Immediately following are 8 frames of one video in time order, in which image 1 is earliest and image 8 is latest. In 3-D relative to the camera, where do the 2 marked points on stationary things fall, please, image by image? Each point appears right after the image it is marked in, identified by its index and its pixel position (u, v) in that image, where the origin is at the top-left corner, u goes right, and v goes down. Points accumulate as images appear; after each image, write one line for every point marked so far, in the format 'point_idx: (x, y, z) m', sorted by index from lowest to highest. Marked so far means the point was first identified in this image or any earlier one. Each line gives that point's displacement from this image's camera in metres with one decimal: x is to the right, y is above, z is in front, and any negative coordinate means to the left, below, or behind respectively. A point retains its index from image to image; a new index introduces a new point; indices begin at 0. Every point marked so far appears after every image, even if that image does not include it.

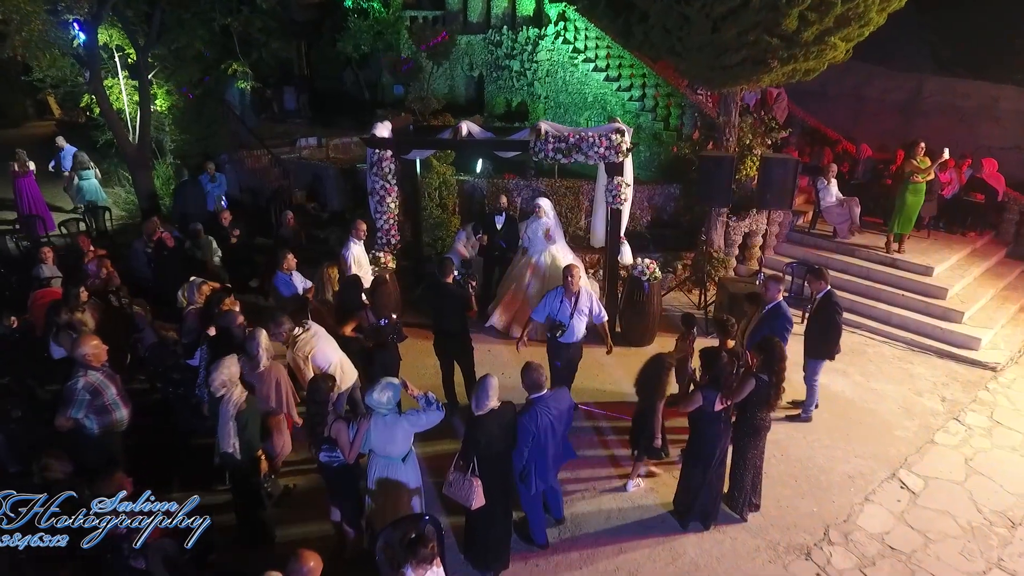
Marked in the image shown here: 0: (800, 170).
0: (+4.0, +1.6, +8.3) m
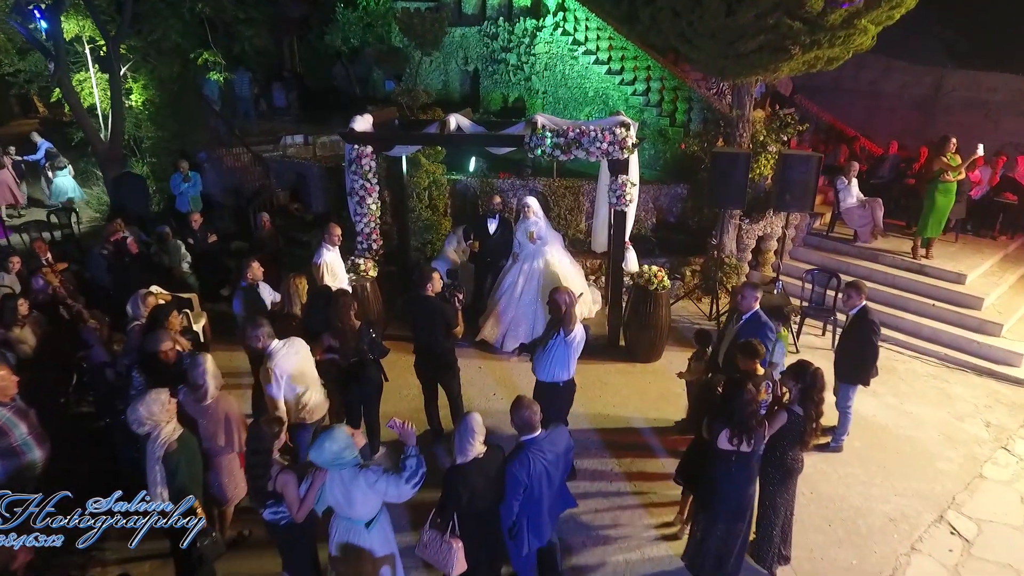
0: (+3.9, +1.5, +7.6) m
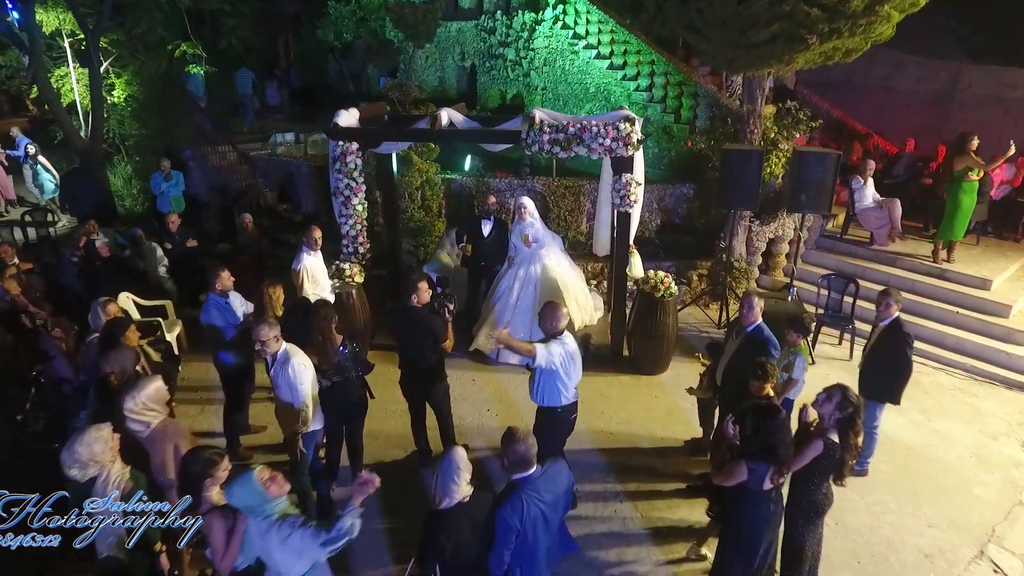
0: (+3.9, +1.4, +7.1) m
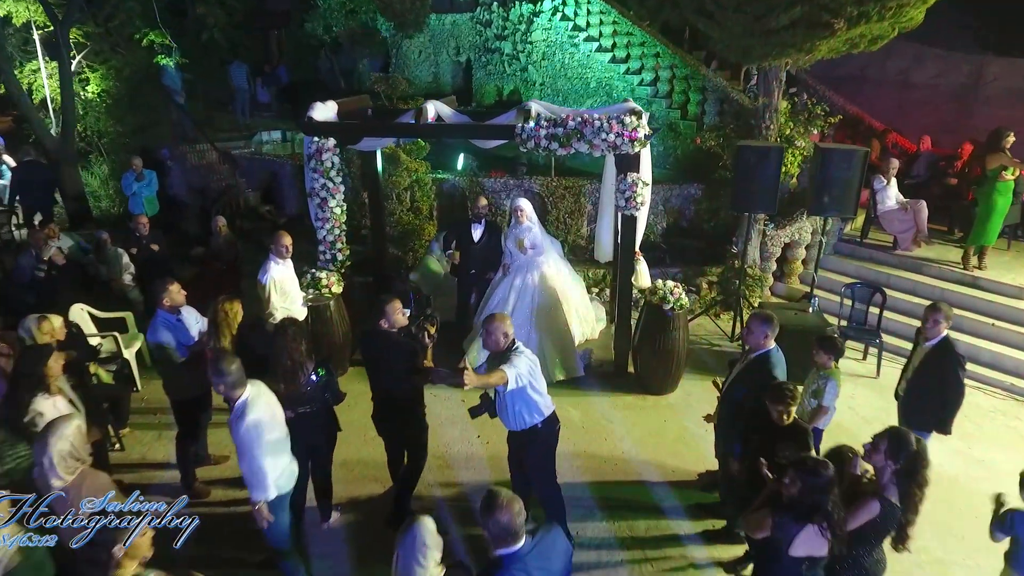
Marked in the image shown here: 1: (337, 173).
0: (+3.8, +1.3, +6.4) m
1: (-1.8, +1.2, +6.3) m
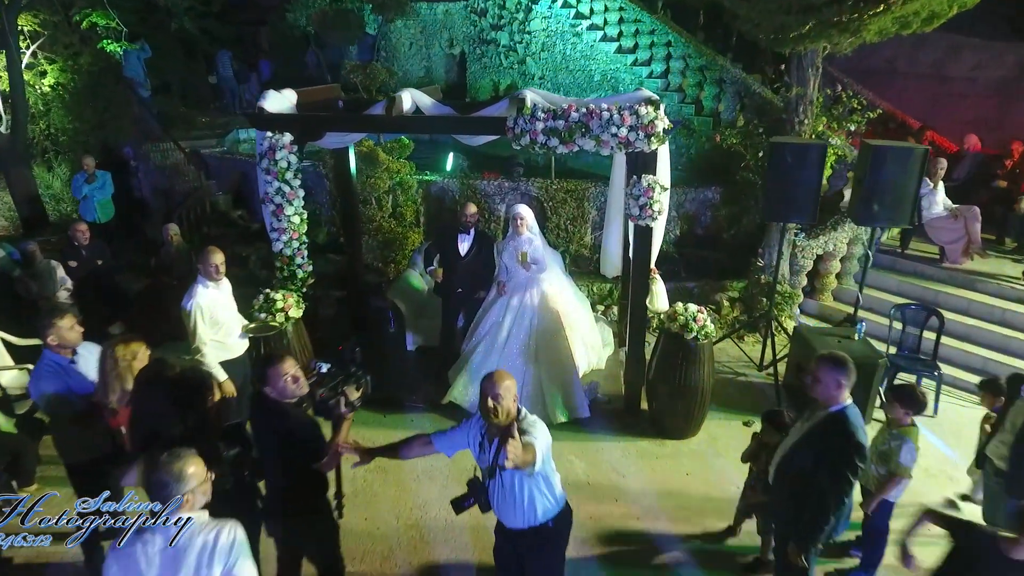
0: (+3.7, +1.1, +5.4) m
1: (-1.9, +1.0, +5.3) m
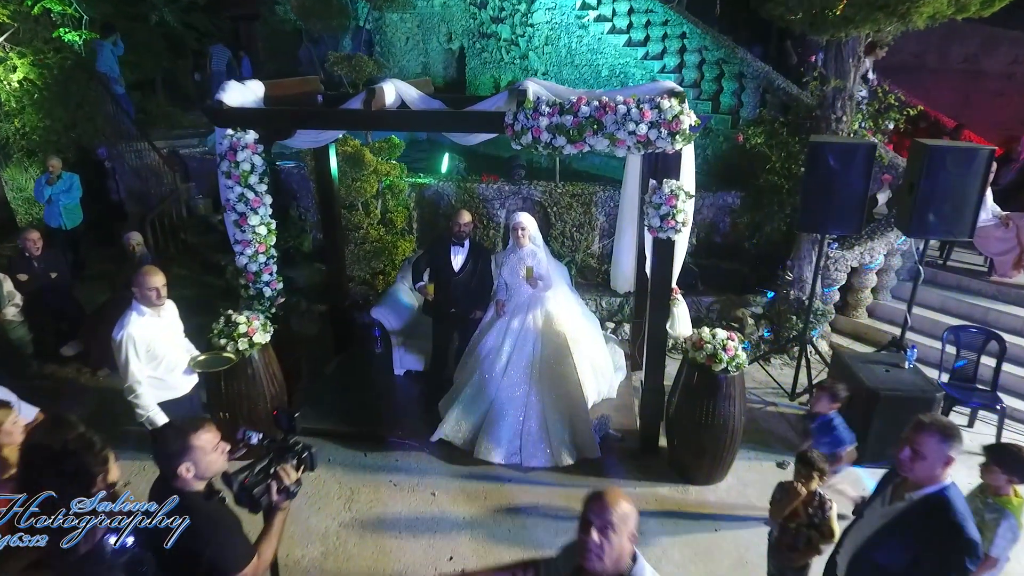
0: (+3.7, +0.9, +4.7) m
1: (-1.9, +0.8, +4.6) m
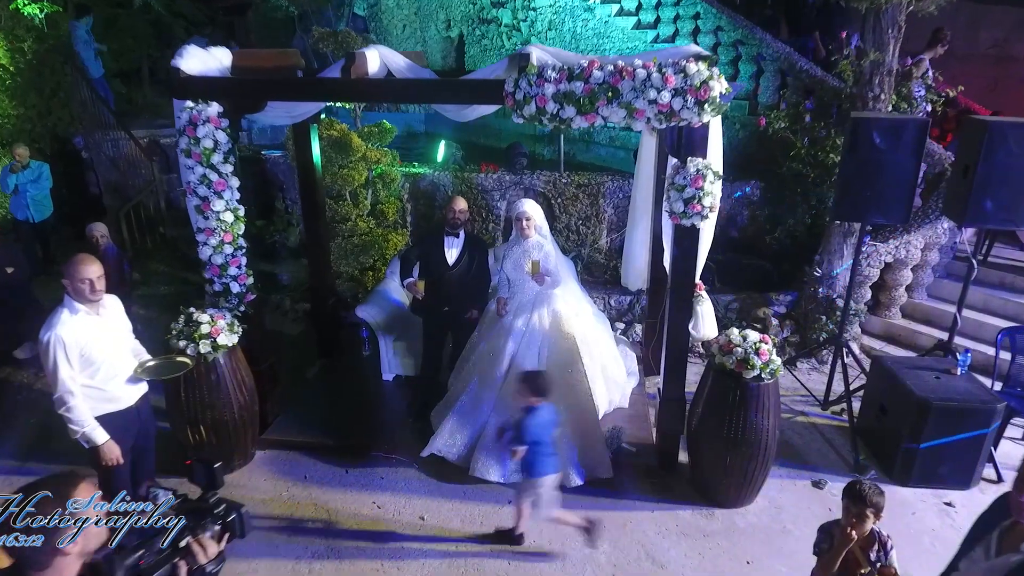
0: (+3.7, +1.0, +4.1) m
1: (-1.9, +0.9, +4.0) m
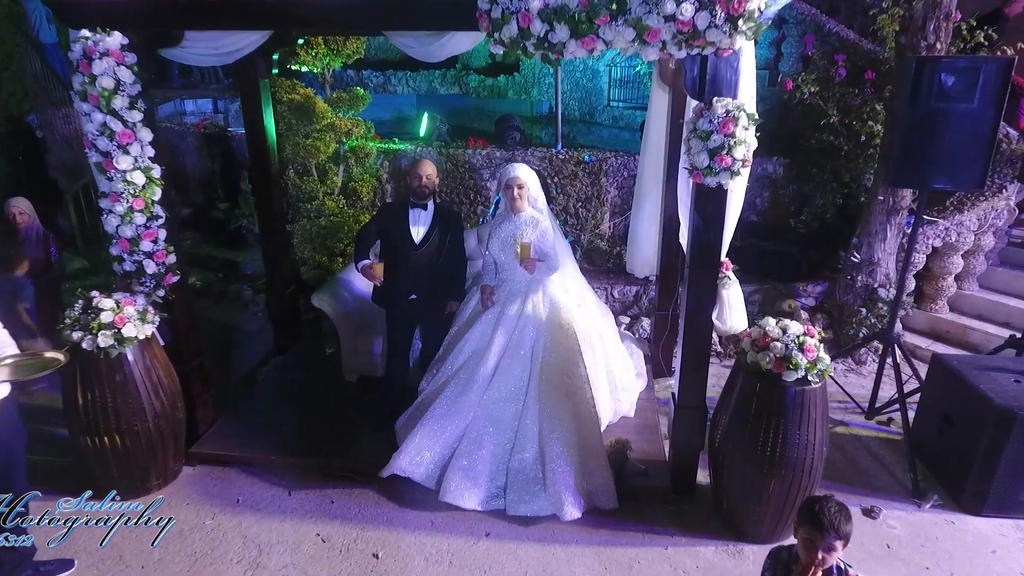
0: (+3.6, +1.1, +3.3) m
1: (-2.0, +1.0, +3.3) m
